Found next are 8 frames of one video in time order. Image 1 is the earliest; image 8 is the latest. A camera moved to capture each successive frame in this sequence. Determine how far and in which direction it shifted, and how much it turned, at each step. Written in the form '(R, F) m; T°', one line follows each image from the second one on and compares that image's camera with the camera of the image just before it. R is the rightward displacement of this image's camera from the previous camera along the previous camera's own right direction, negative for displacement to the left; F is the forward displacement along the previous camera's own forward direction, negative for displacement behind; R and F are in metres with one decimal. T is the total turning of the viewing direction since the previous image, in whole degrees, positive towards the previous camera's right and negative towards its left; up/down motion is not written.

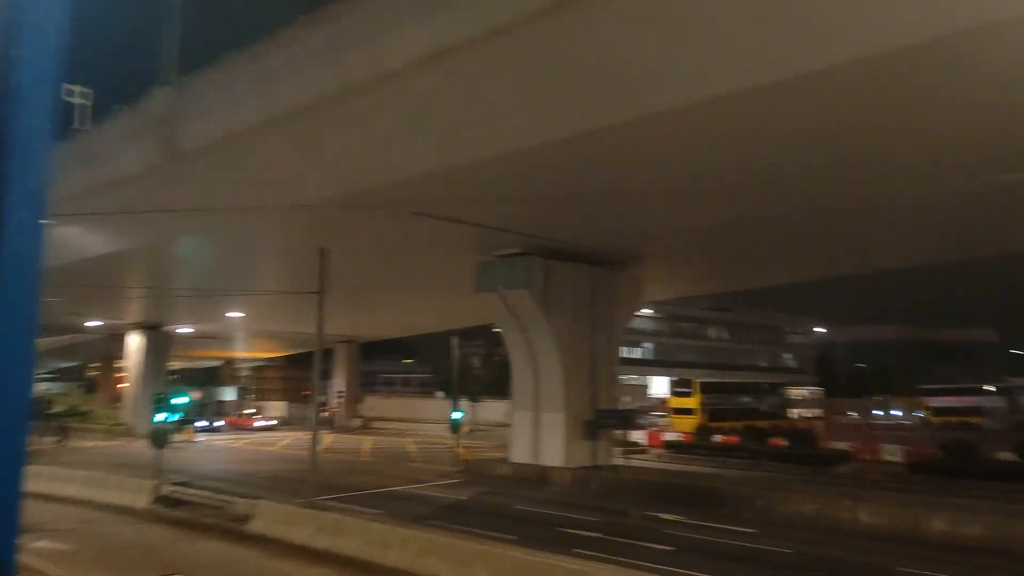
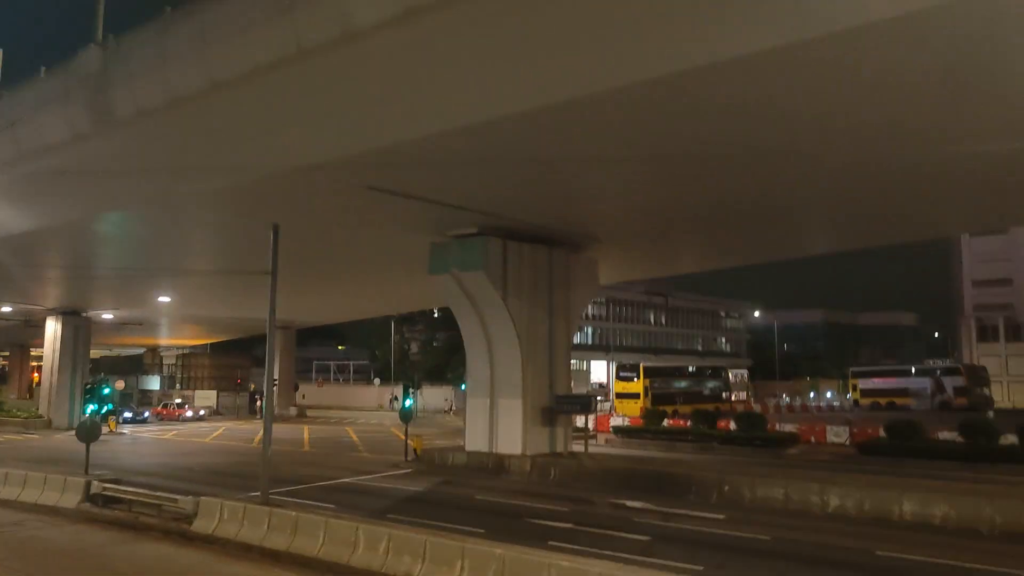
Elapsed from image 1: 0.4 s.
(-0.7, +0.8) m; +5°
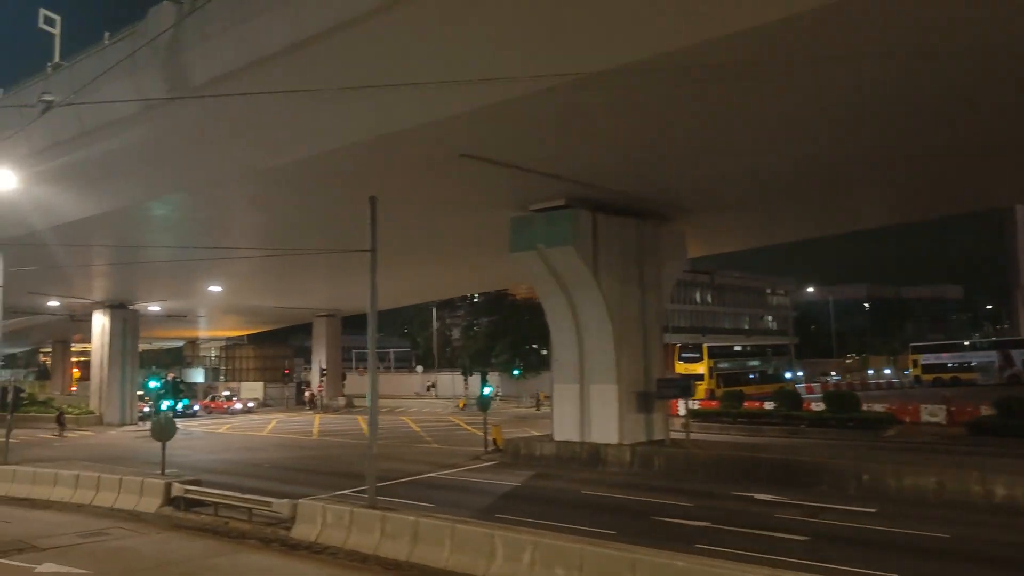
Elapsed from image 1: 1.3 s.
(-1.7, +1.5) m; -2°
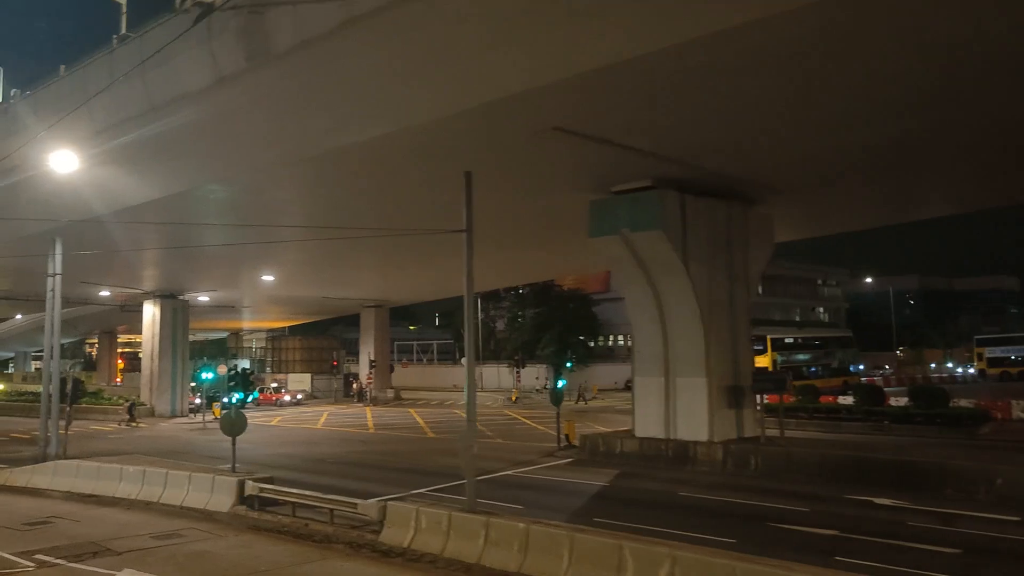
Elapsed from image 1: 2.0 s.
(-1.2, +1.1) m; -2°
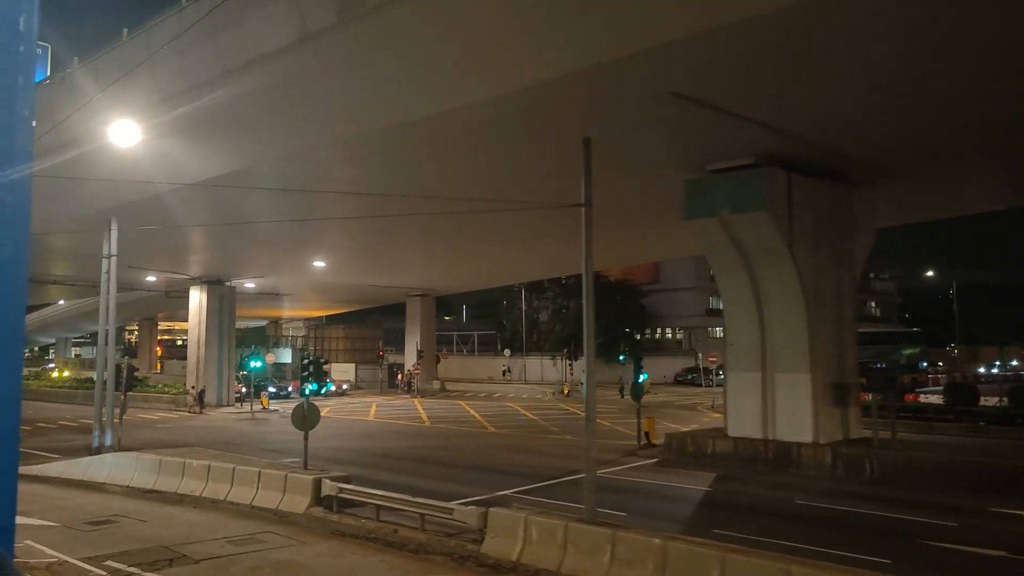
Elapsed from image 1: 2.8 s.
(-1.3, +1.4) m; -2°
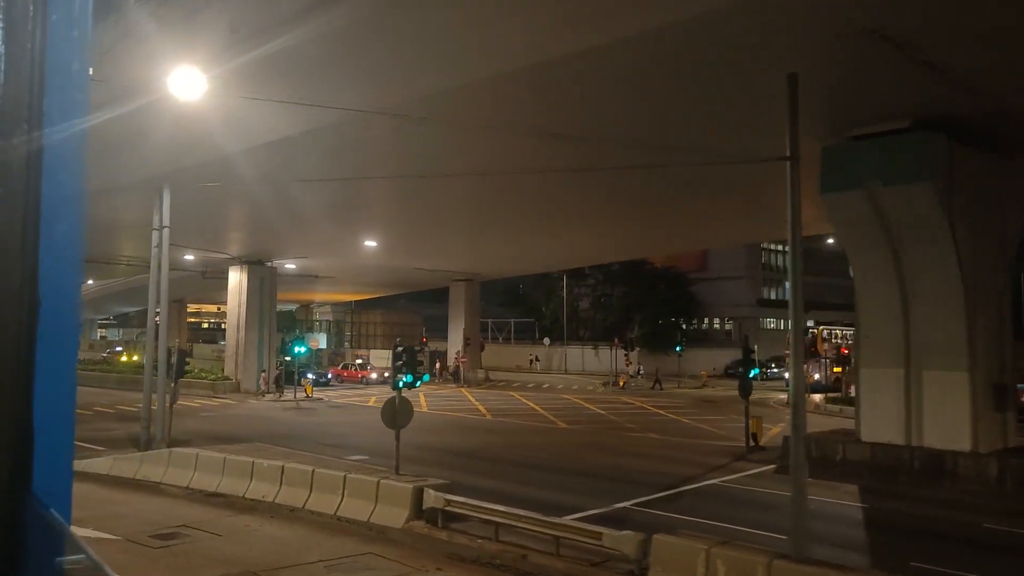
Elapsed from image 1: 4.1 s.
(-1.8, +2.1) m; -1°
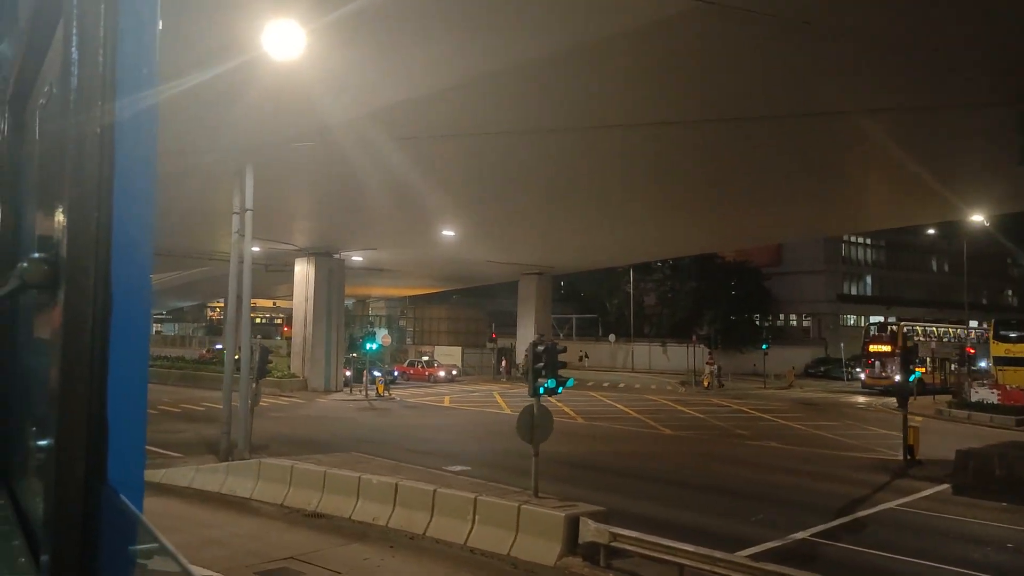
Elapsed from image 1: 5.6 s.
(-1.6, +2.0) m; -3°
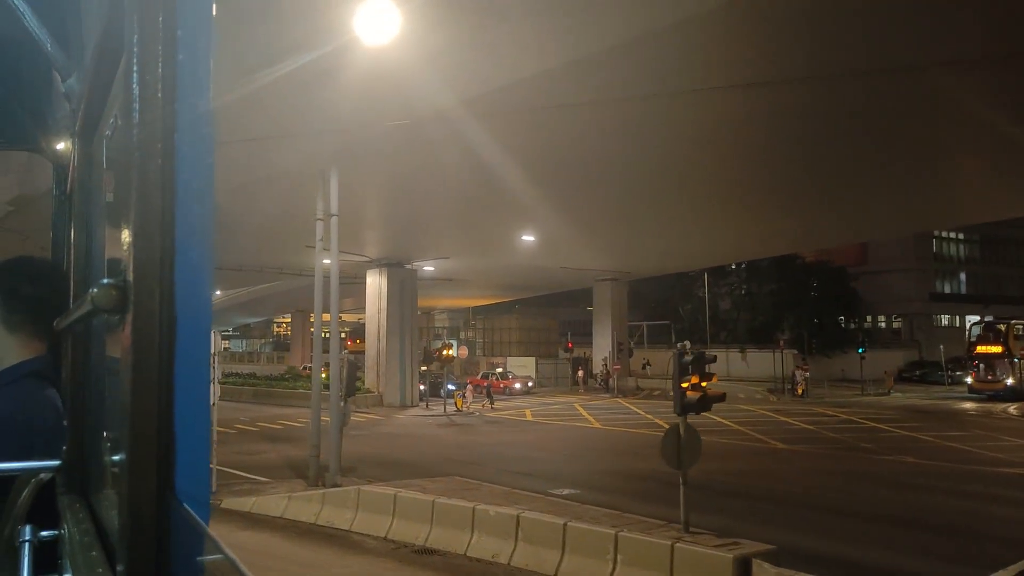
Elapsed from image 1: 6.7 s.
(-1.0, +1.4) m; -4°
